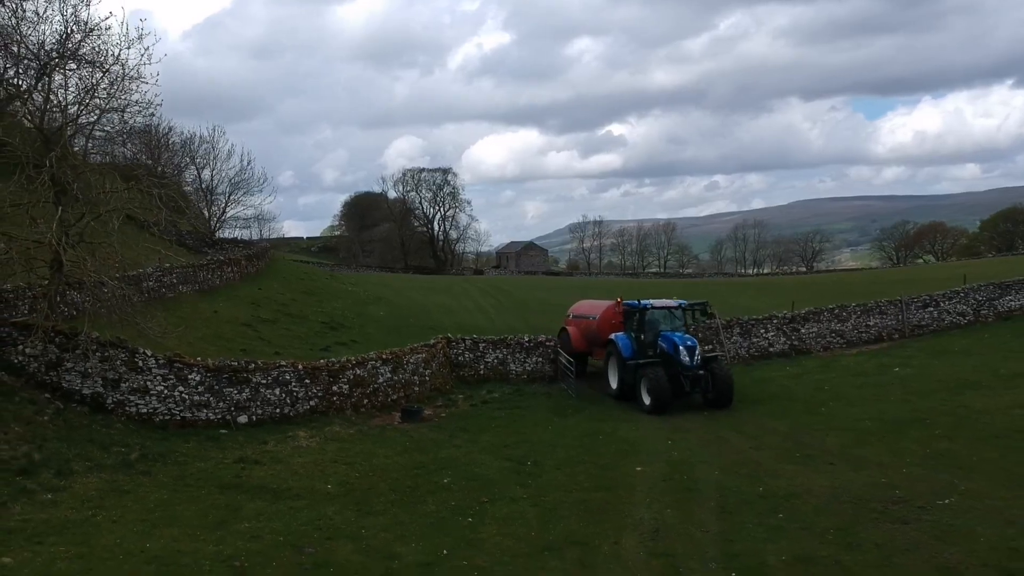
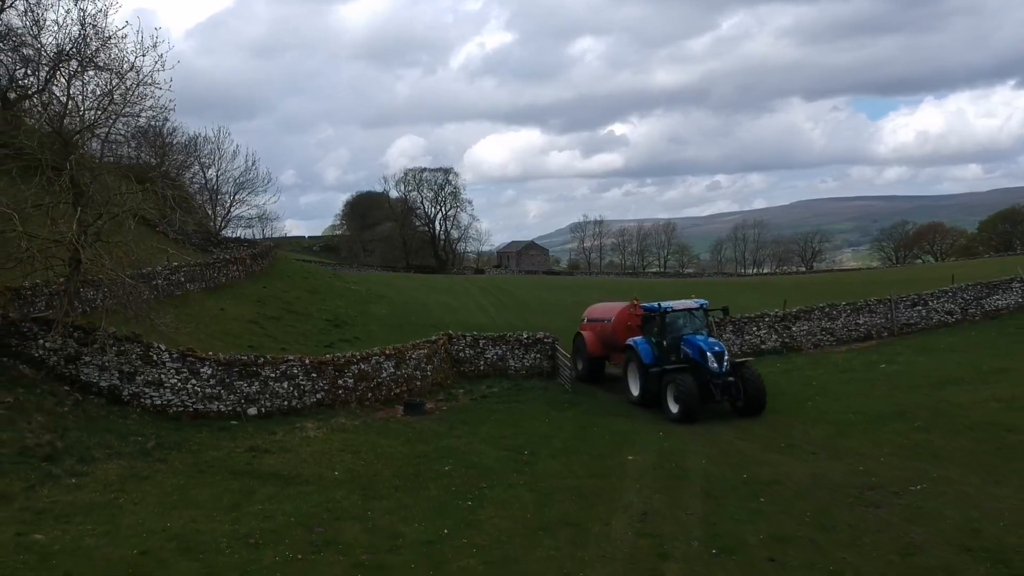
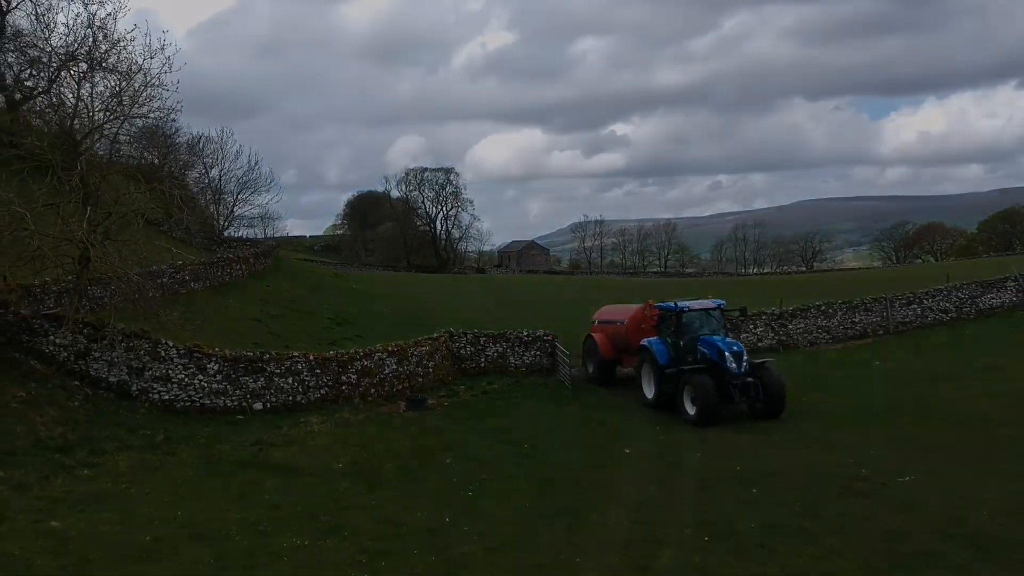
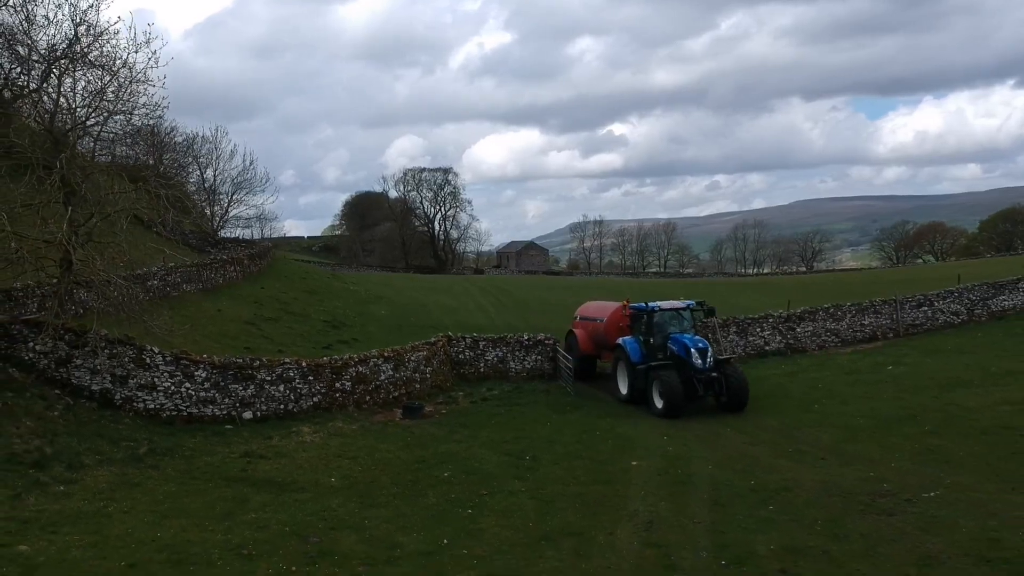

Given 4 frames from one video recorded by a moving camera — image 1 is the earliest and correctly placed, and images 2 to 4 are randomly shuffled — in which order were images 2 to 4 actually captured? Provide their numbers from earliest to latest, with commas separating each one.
4, 2, 3
